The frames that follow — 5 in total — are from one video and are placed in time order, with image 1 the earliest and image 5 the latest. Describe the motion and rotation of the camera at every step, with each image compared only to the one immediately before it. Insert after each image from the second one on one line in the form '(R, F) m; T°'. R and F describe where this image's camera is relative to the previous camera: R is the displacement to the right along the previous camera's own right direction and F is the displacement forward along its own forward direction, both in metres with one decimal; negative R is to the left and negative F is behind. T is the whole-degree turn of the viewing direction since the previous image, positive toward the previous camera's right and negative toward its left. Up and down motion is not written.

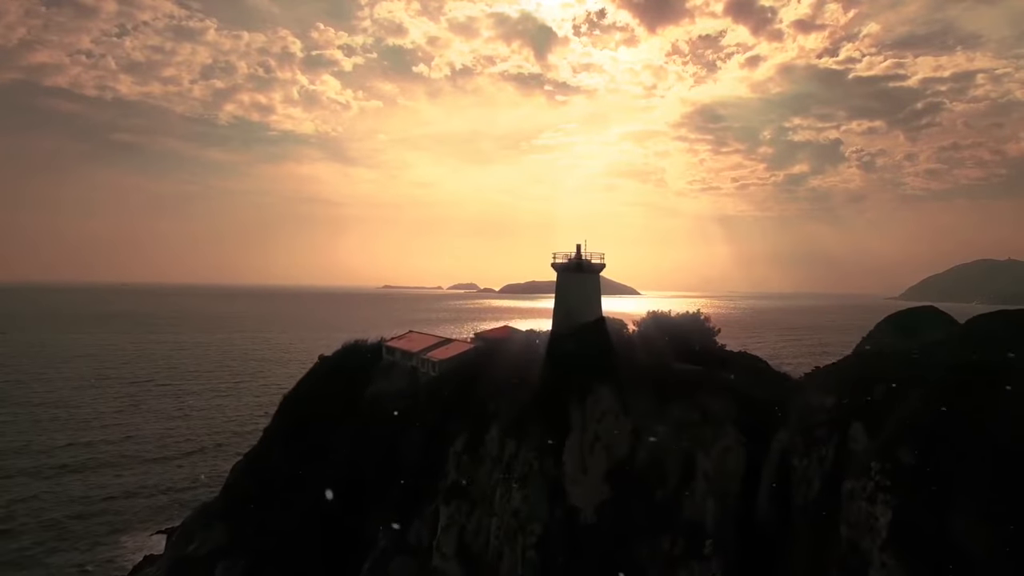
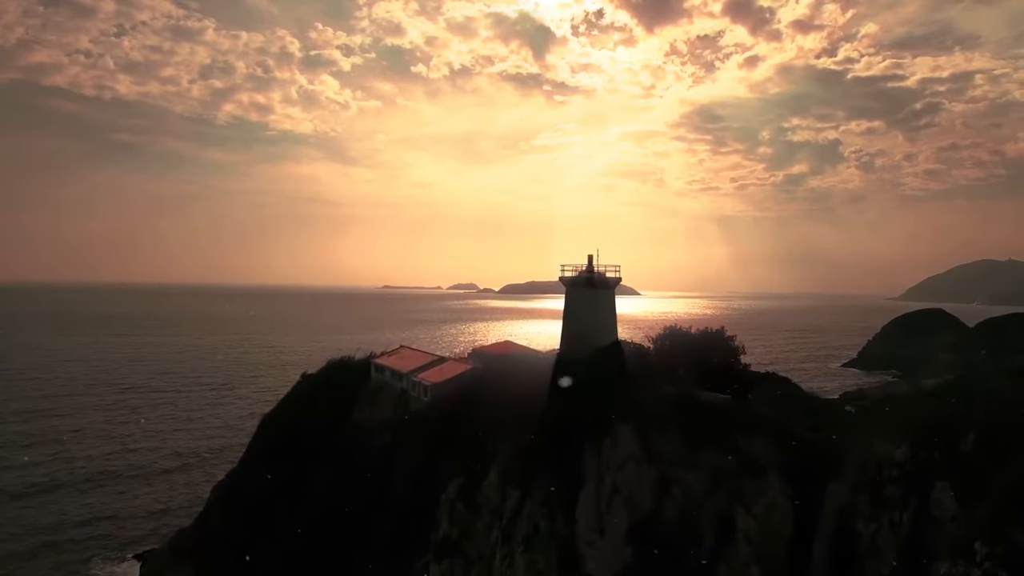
(-1.0, +1.5) m; 0°
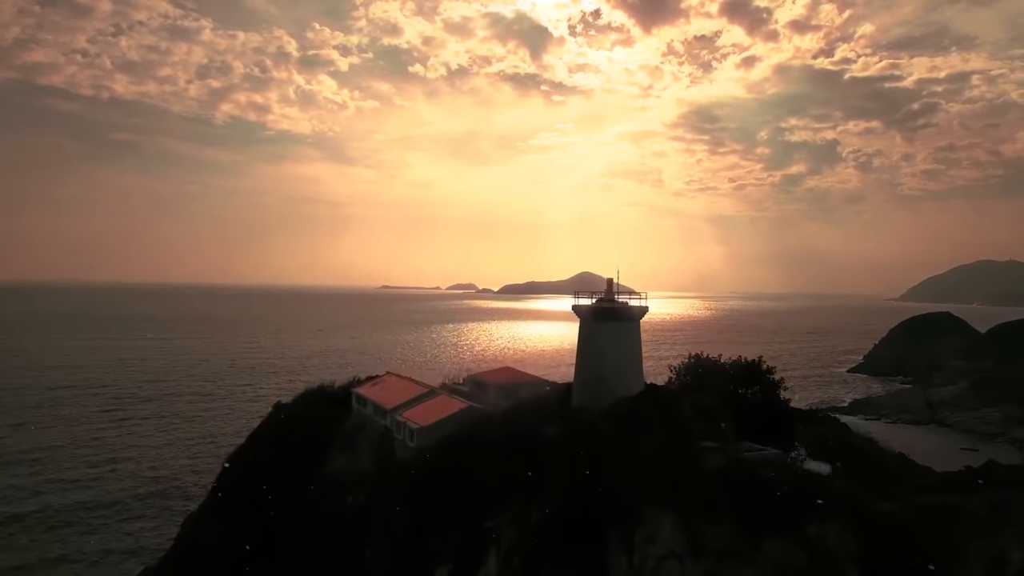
(-2.3, +0.4) m; 0°
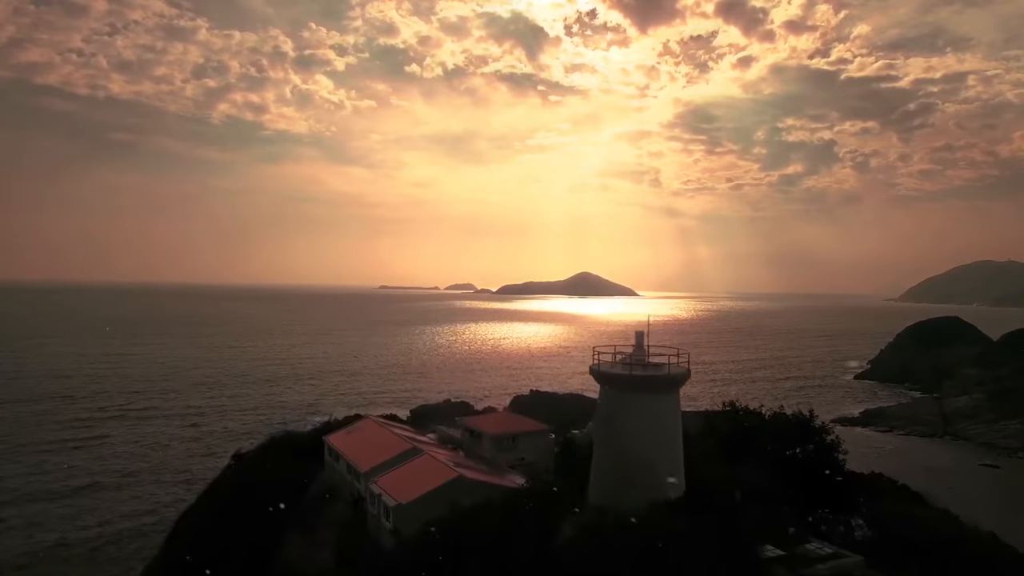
(-0.1, +4.9) m; 0°
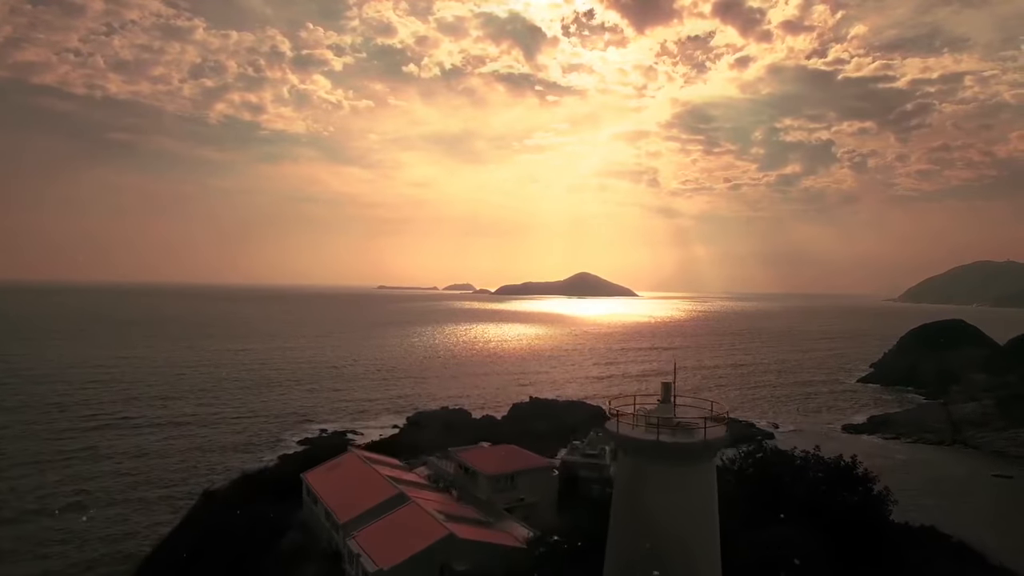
(0.0, +2.8) m; 0°
